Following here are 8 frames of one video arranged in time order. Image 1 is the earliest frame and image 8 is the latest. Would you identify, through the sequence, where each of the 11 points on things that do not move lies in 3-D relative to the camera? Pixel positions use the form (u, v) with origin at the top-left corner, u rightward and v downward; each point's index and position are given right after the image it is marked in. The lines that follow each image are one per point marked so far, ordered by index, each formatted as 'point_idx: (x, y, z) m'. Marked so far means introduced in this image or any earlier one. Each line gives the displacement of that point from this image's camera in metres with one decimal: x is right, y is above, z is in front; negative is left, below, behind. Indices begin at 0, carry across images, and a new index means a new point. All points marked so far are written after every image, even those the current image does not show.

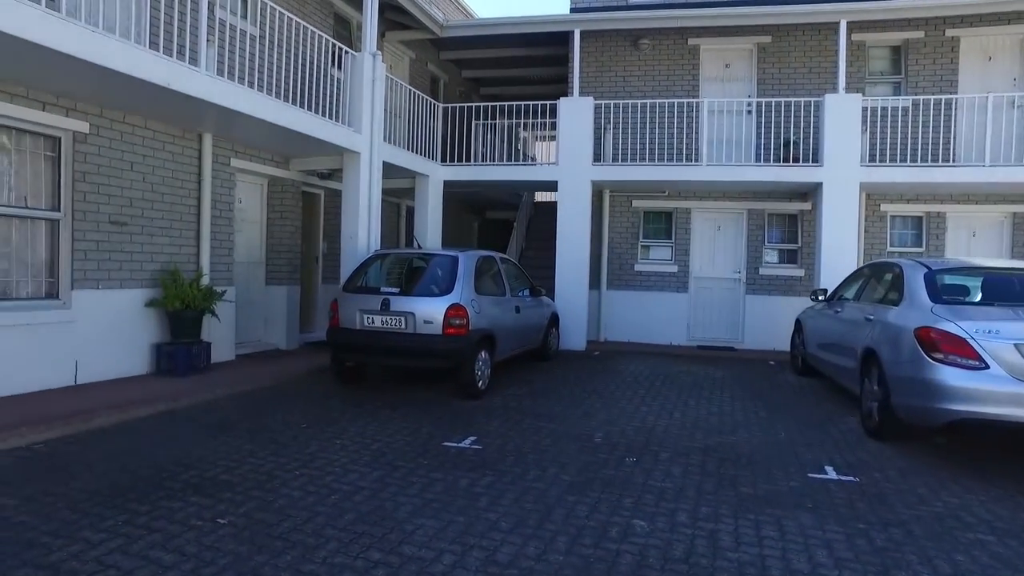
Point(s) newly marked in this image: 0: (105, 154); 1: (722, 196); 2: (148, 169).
0: (-4.3, +1.4, +7.8) m
1: (+3.8, +1.7, +13.1) m
2: (-4.2, +1.4, +8.3) m
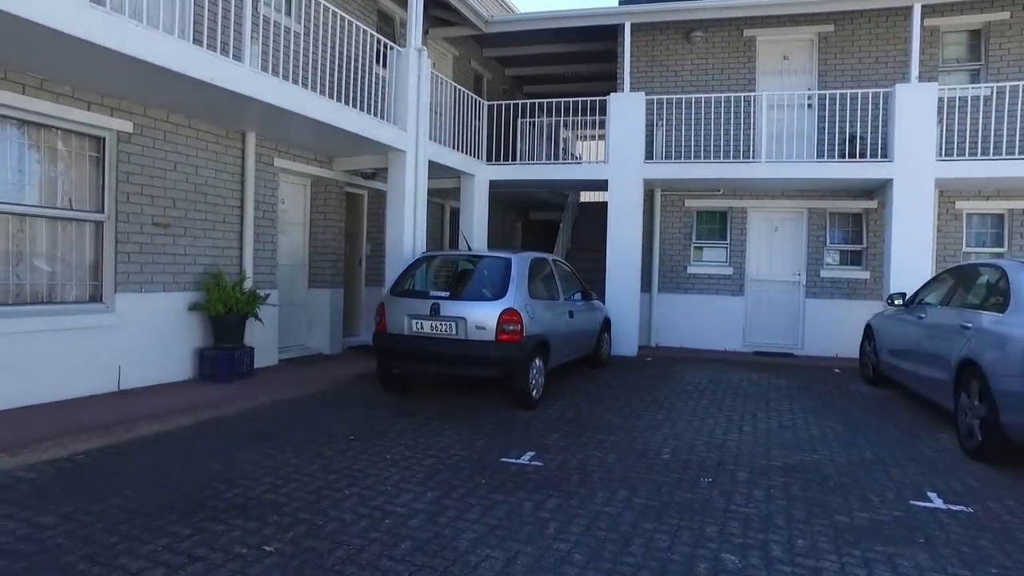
0: (-3.8, +1.4, +7.5) m
1: (+4.6, +1.6, +12.5) m
2: (-3.6, +1.3, +8.1) m
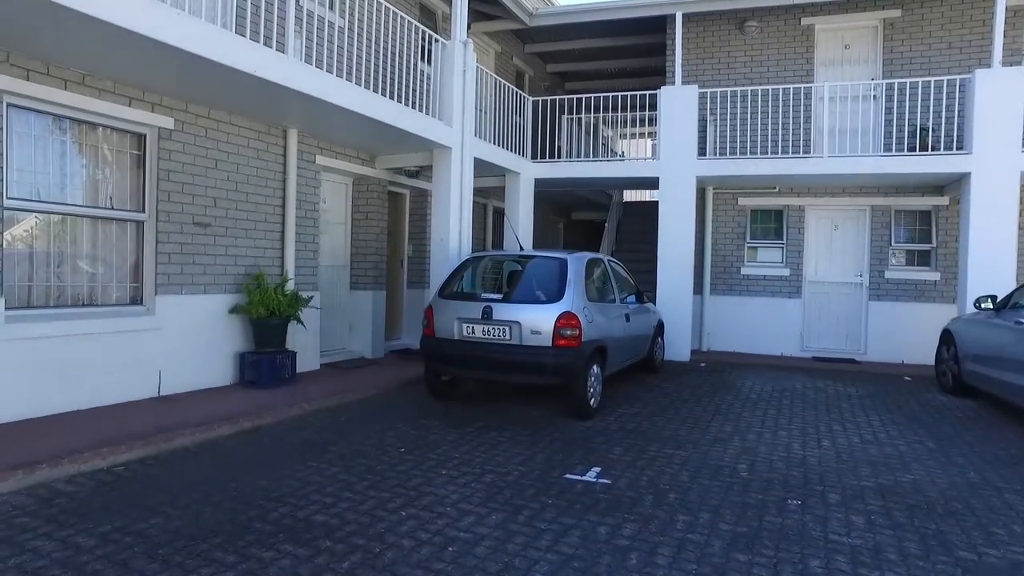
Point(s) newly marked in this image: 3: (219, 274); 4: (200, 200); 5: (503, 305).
0: (-3.2, +1.4, +7.3) m
1: (+5.4, +1.6, +11.9) m
2: (-3.0, +1.3, +7.8) m
3: (-3.1, +0.1, +7.6) m
4: (-3.2, +0.9, +7.4) m
5: (-0.1, -0.2, +6.9) m
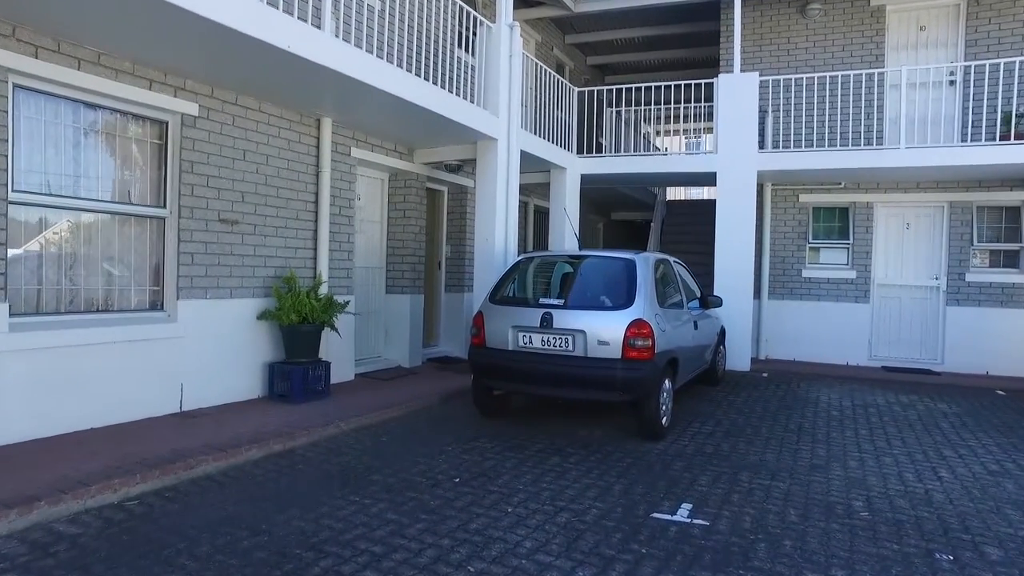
0: (-2.7, +1.3, +6.6) m
1: (+6.1, +1.5, +10.9) m
2: (-2.4, +1.3, +7.1) m
3: (-2.6, +0.1, +7.0) m
4: (-2.6, +0.9, +6.7) m
5: (+0.4, -0.2, +6.2) m
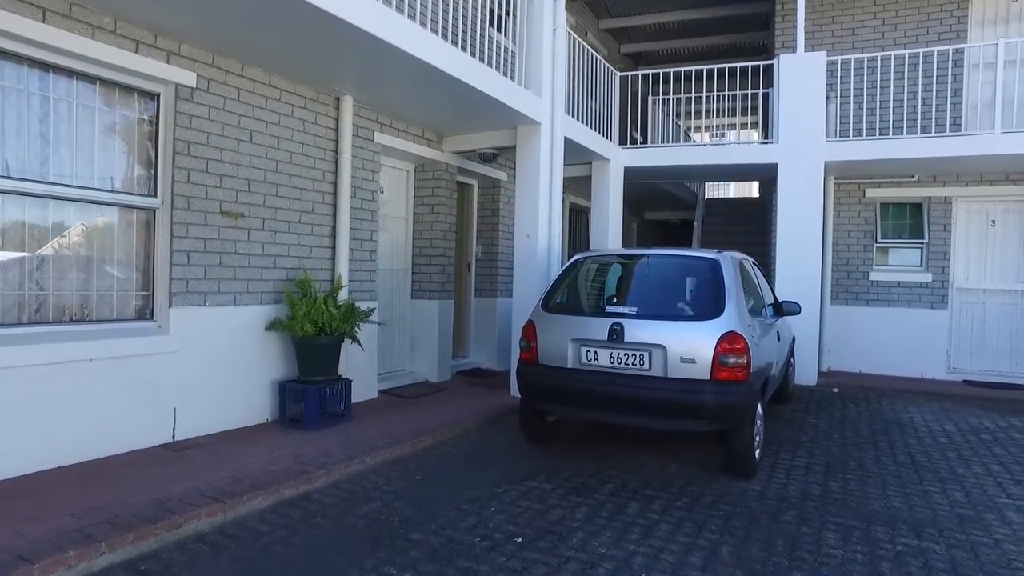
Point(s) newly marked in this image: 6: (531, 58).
0: (-2.3, +1.3, +5.6) m
1: (+6.6, +1.5, +9.8) m
2: (-2.0, +1.2, +6.1) m
3: (-2.1, +0.1, +5.9) m
4: (-2.2, +0.8, +5.7) m
5: (+0.9, -0.2, +5.1) m
6: (+0.2, +2.5, +7.6) m
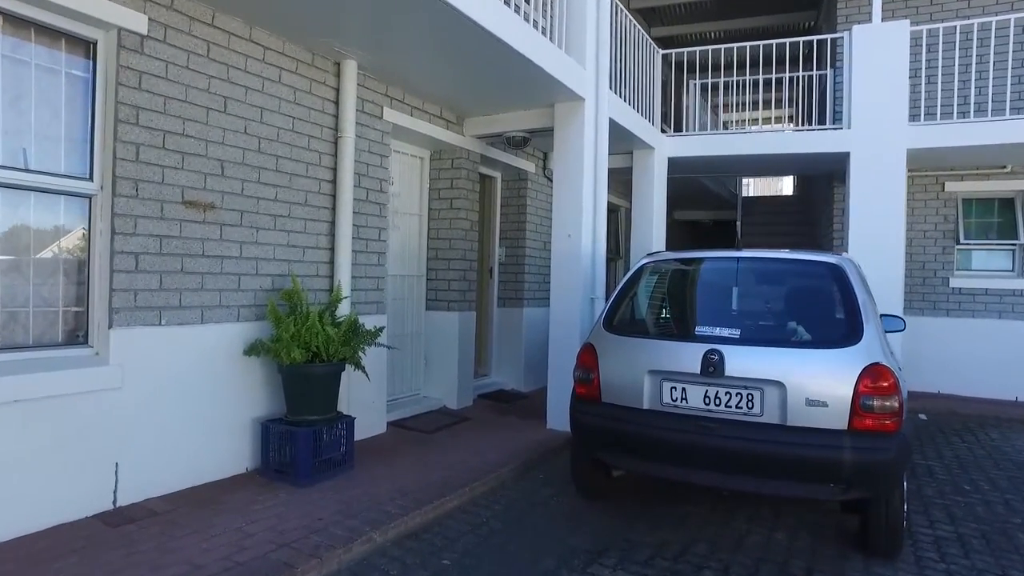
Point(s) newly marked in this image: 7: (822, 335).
0: (-2.0, +1.2, +4.3) m
1: (+6.9, +1.4, +8.4) m
2: (-1.7, +1.1, +4.8) m
3: (-1.8, 0.0, +4.6) m
4: (-1.9, +0.7, +4.4) m
5: (+1.2, -0.3, +3.7) m
6: (+0.5, +2.4, +6.3) m
7: (+1.6, -0.2, +3.7) m
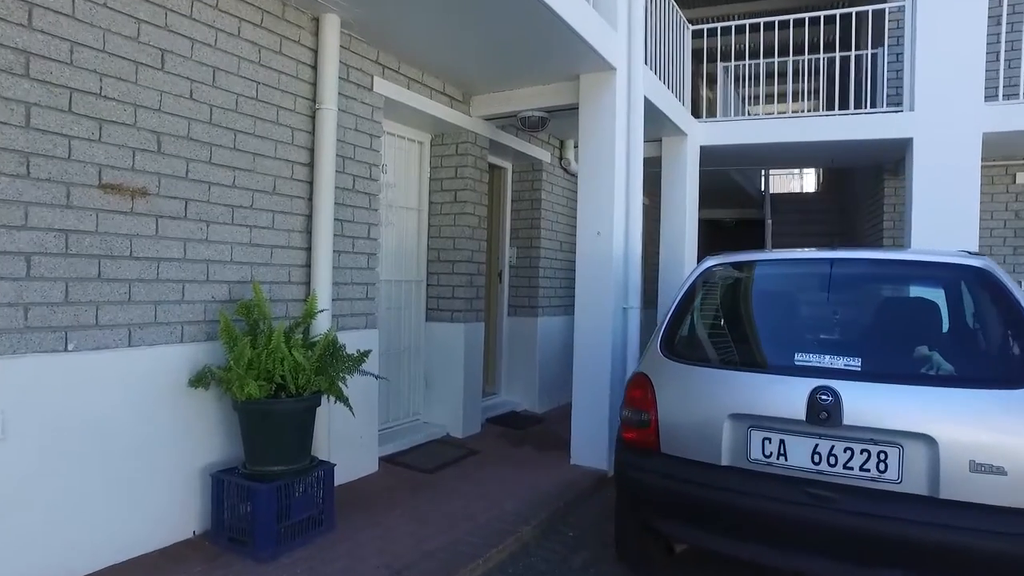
0: (-1.8, +1.2, +3.2) m
1: (+7.0, +1.3, +7.3) m
2: (-1.6, +1.1, +3.7) m
3: (-1.7, -0.1, +3.5) m
4: (-1.8, +0.7, +3.3) m
5: (+1.3, -0.4, +2.6) m
6: (+0.6, +2.3, +5.3) m
7: (+1.8, -0.3, +2.7) m
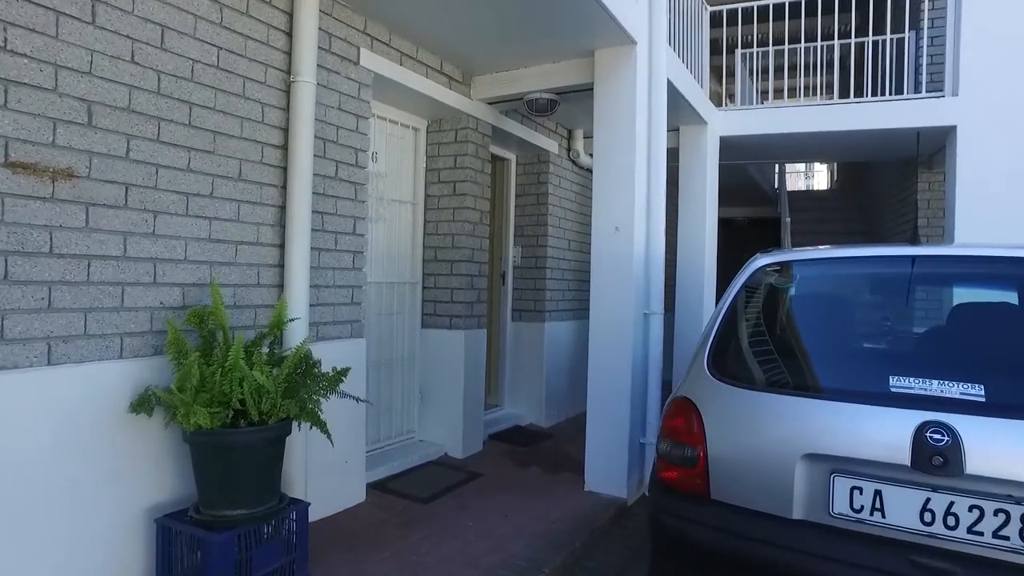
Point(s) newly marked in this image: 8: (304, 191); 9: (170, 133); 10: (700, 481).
0: (-1.8, +1.1, +2.6) m
1: (+7.1, +1.3, +6.7) m
2: (-1.5, +1.1, +3.0) m
3: (-1.6, -0.1, +2.9) m
4: (-1.7, +0.7, +2.6) m
5: (+1.3, -0.4, +2.0) m
6: (+0.7, +2.3, +4.6) m
7: (+1.8, -0.3, +2.0) m
8: (-1.1, +0.5, +3.7) m
9: (-1.5, +0.7, +3.1) m
10: (+0.6, -0.7, +2.4) m
